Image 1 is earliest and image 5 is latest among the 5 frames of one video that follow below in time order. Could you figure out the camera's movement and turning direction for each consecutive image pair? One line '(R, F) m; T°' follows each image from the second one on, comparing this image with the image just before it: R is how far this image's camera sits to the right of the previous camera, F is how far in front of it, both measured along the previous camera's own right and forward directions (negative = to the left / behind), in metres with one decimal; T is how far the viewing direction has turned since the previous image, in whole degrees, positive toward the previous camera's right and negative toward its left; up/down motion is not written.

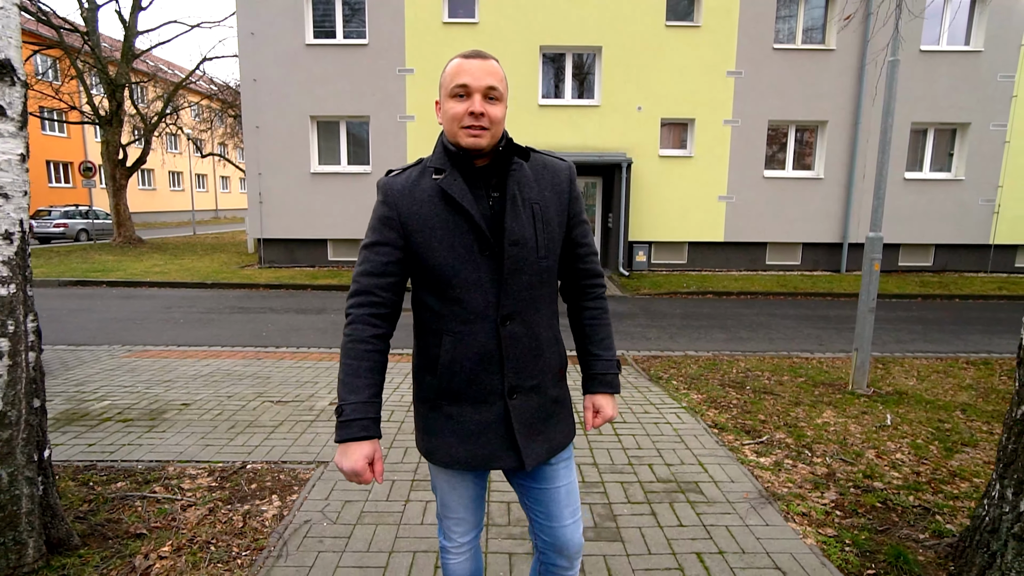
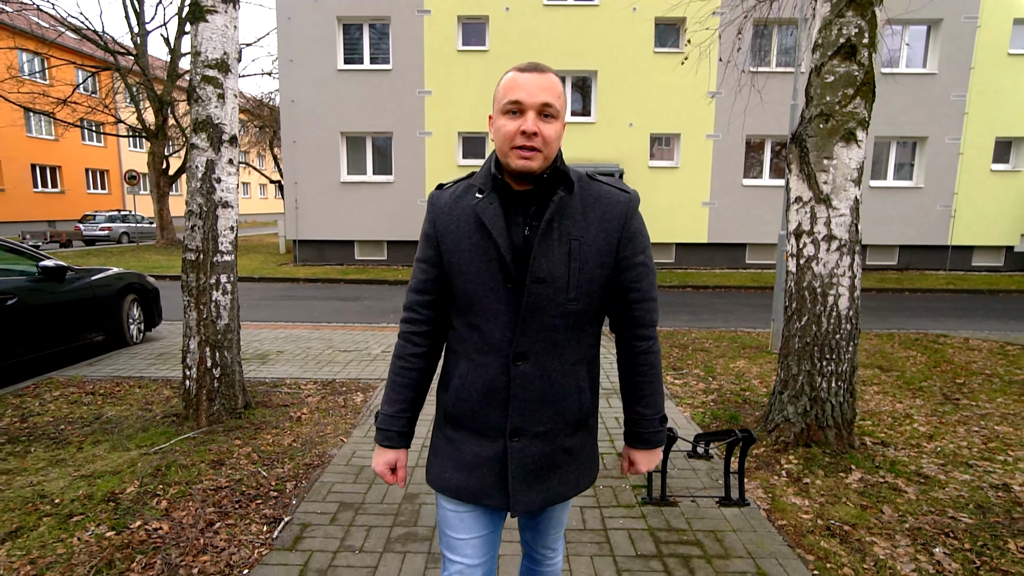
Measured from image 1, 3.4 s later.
(+0.1, -1.9) m; -1°
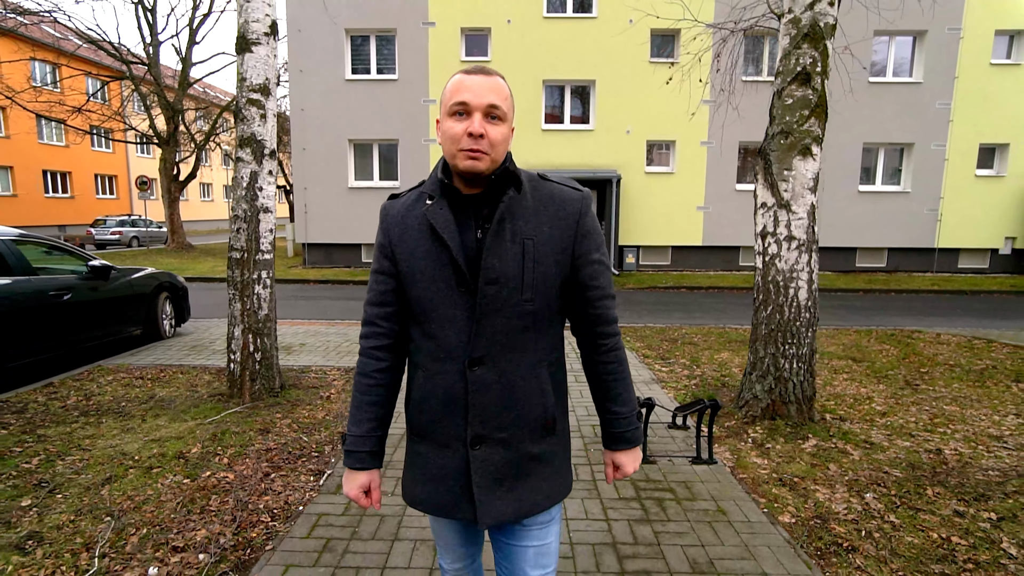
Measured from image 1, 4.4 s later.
(0.0, -0.6) m; 0°
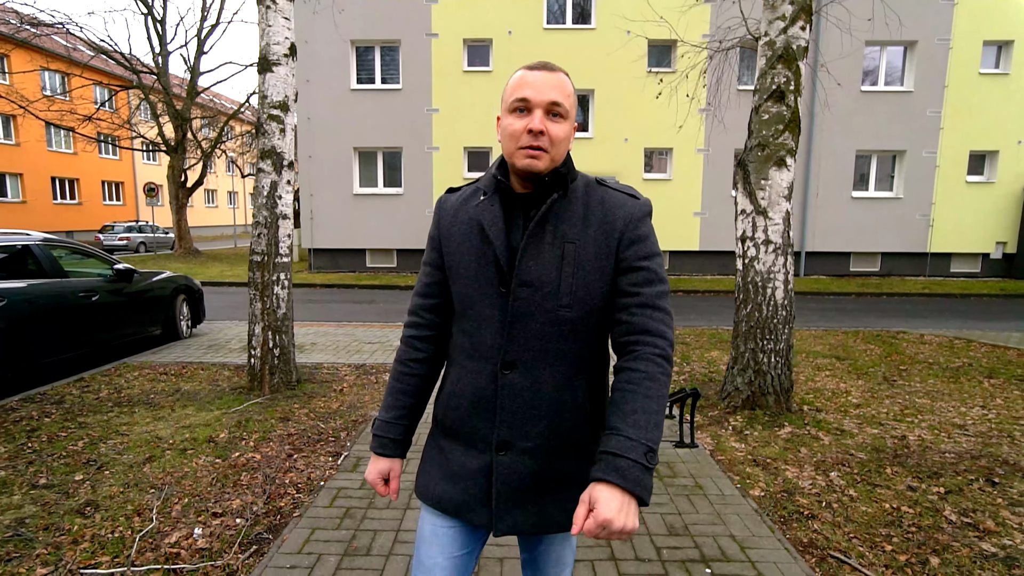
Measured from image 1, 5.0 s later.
(0.0, -0.4) m; 0°
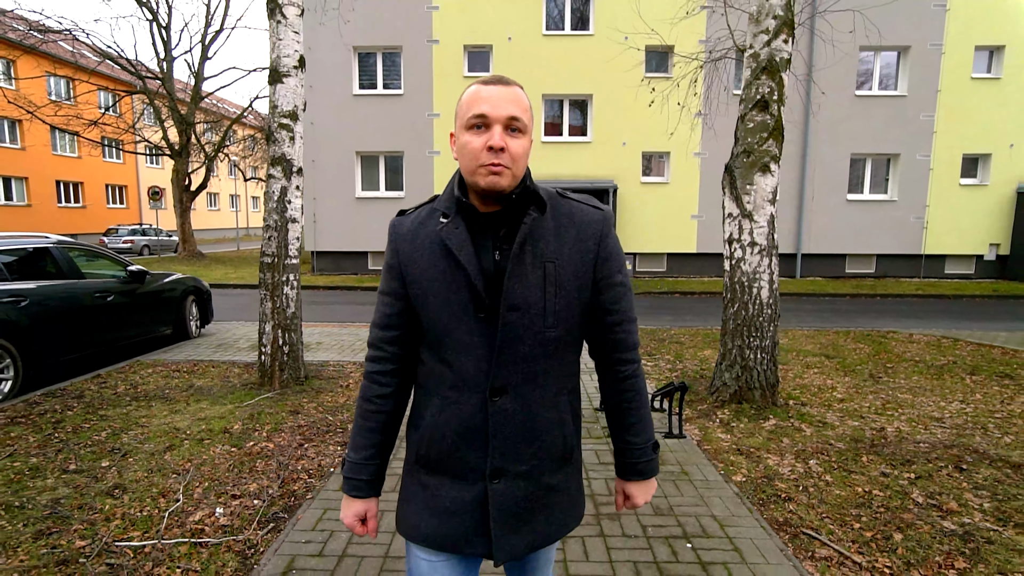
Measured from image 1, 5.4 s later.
(0.0, -0.2) m; 0°
